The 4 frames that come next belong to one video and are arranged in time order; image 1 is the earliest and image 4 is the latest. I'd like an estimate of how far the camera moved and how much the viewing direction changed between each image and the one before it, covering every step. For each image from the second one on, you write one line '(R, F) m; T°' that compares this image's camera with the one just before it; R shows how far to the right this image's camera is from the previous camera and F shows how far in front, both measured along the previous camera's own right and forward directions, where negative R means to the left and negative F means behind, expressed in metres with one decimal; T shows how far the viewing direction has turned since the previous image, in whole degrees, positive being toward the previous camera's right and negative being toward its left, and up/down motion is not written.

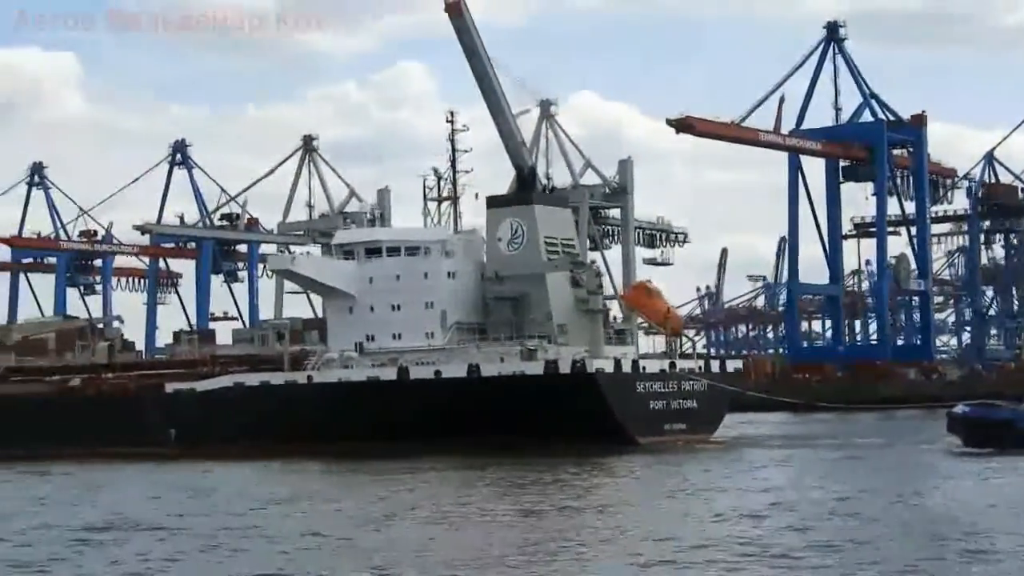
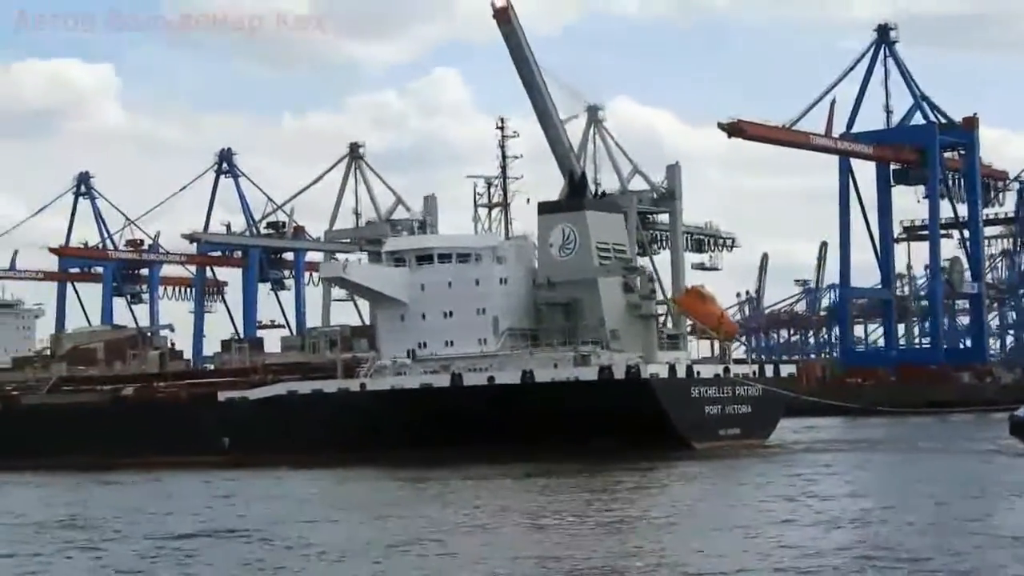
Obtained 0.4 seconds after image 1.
(-0.4, +0.1) m; -1°
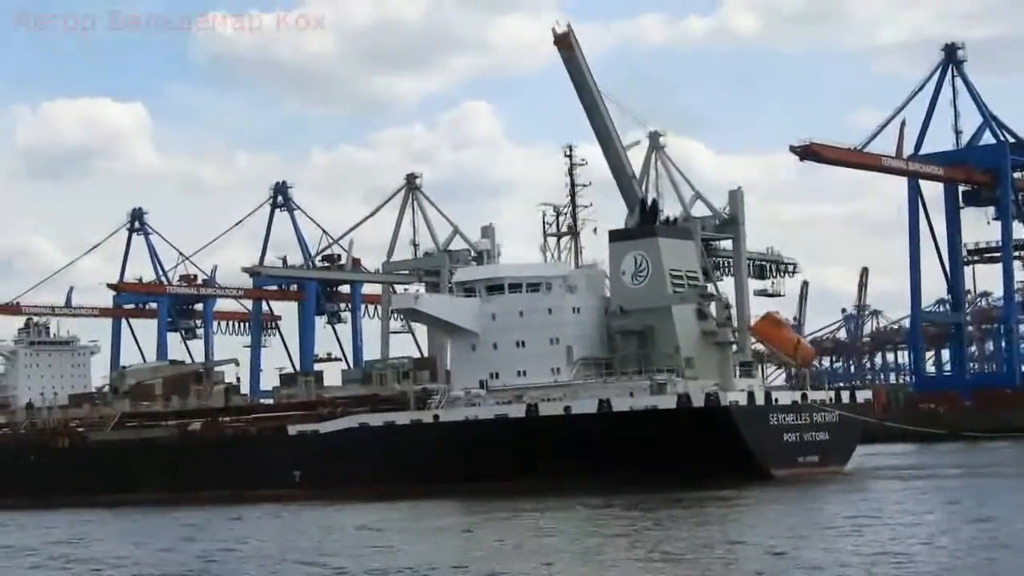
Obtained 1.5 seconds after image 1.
(-1.0, +0.2) m; -1°
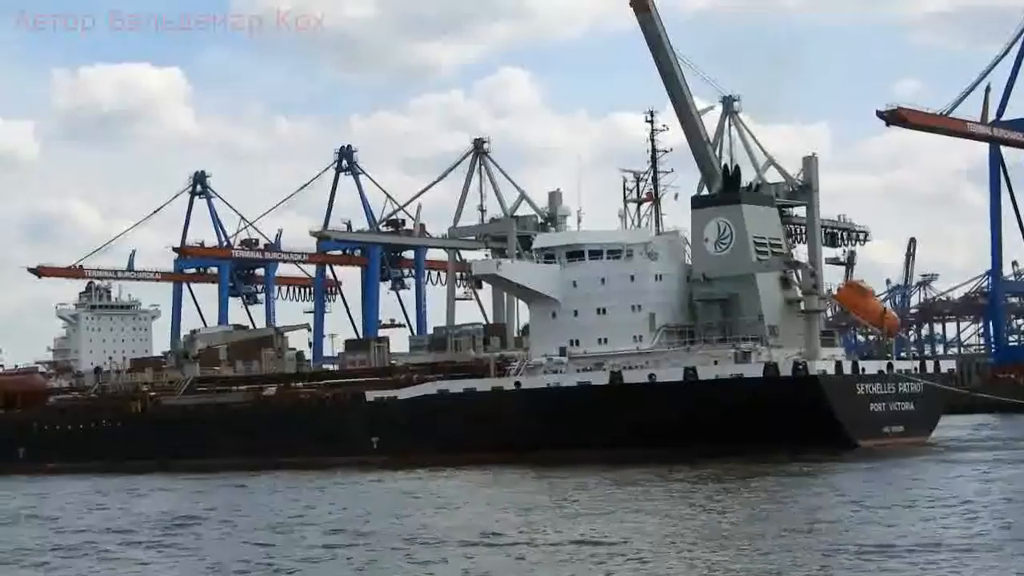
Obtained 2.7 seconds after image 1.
(-1.2, +0.2) m; -1°
